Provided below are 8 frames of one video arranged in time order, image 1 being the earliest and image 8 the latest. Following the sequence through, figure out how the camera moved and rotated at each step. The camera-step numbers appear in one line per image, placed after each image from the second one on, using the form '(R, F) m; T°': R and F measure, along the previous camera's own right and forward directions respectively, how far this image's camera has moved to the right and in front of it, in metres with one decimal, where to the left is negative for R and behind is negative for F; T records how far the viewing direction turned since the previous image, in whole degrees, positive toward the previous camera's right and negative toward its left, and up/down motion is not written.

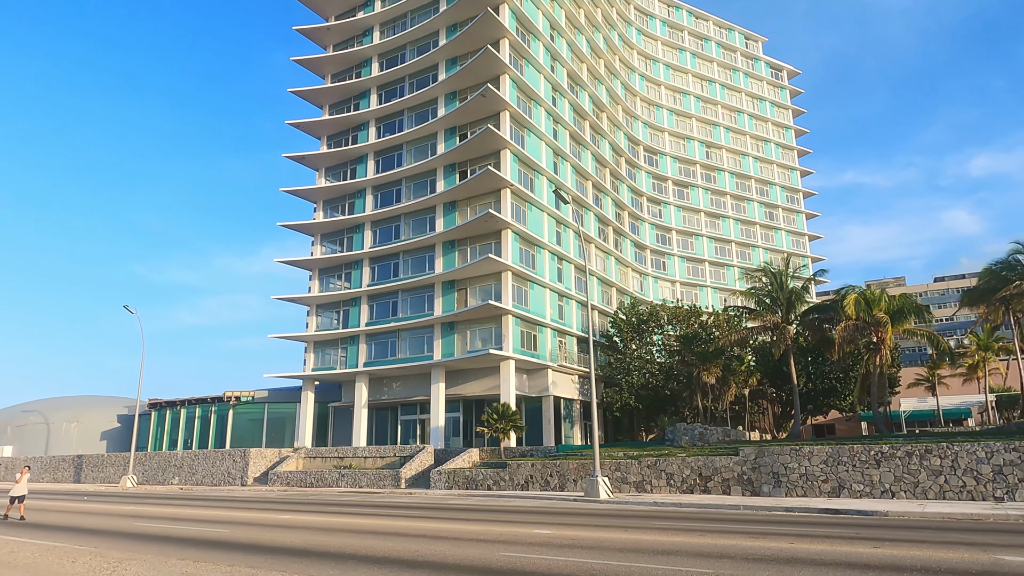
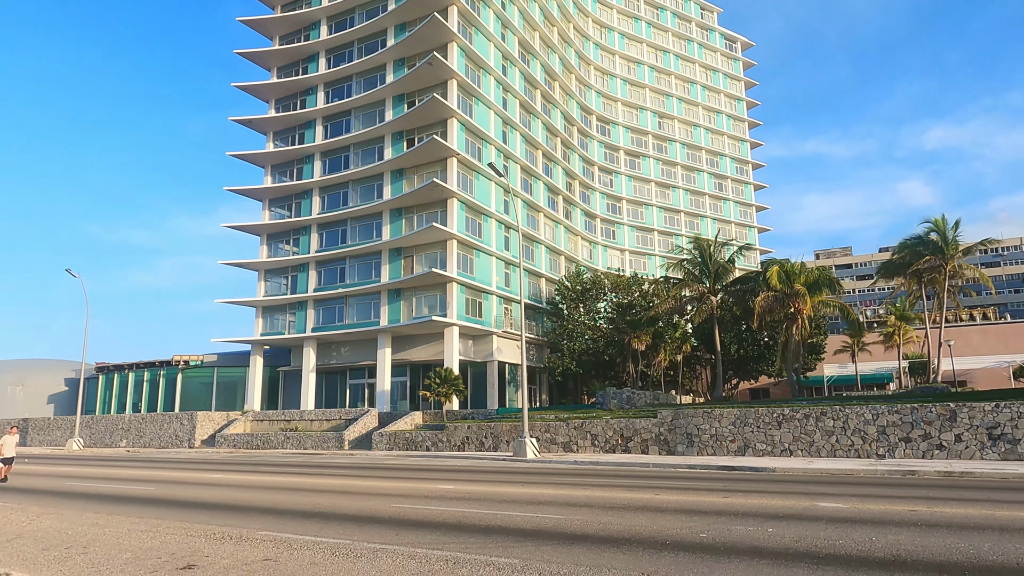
(+1.3, -1.0) m; +3°
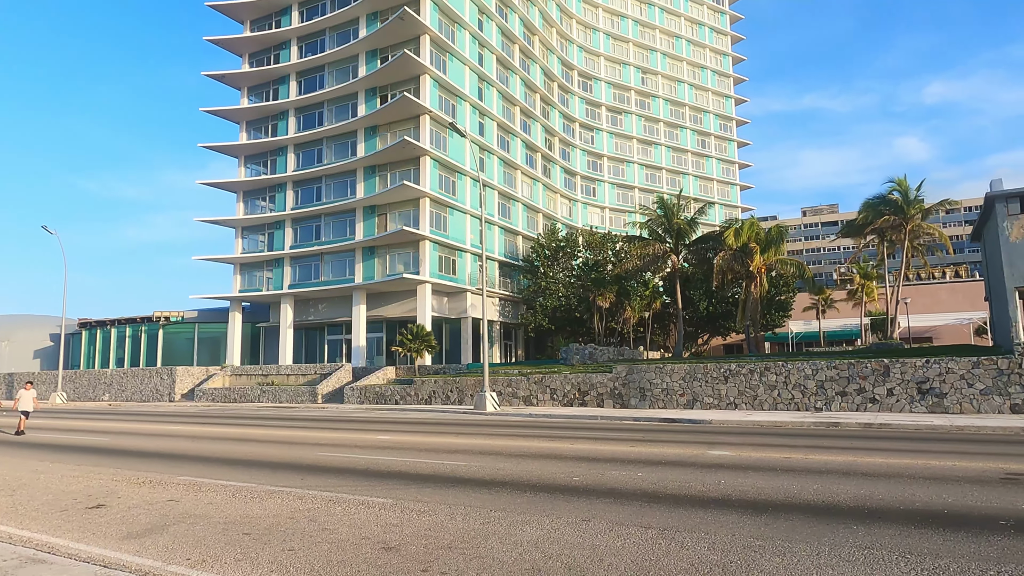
(+1.4, -0.6) m; 0°
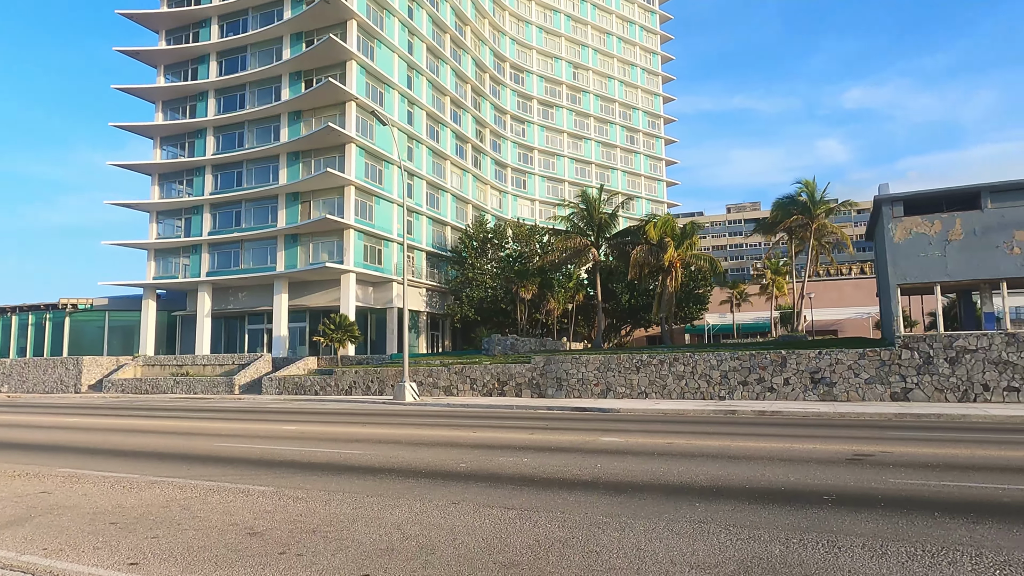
(+0.6, -0.3) m; +6°
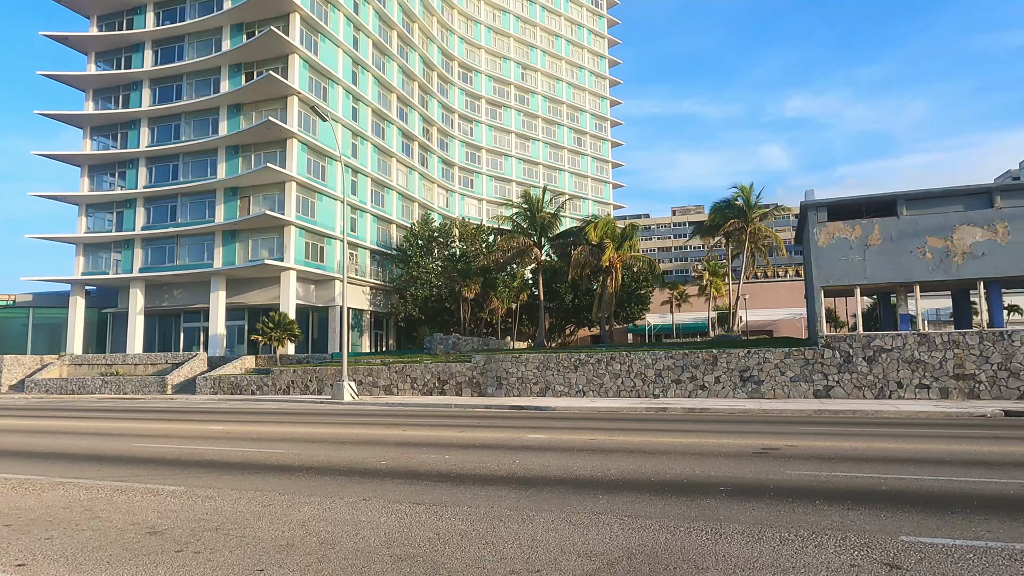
(+0.4, -0.2) m; +4°
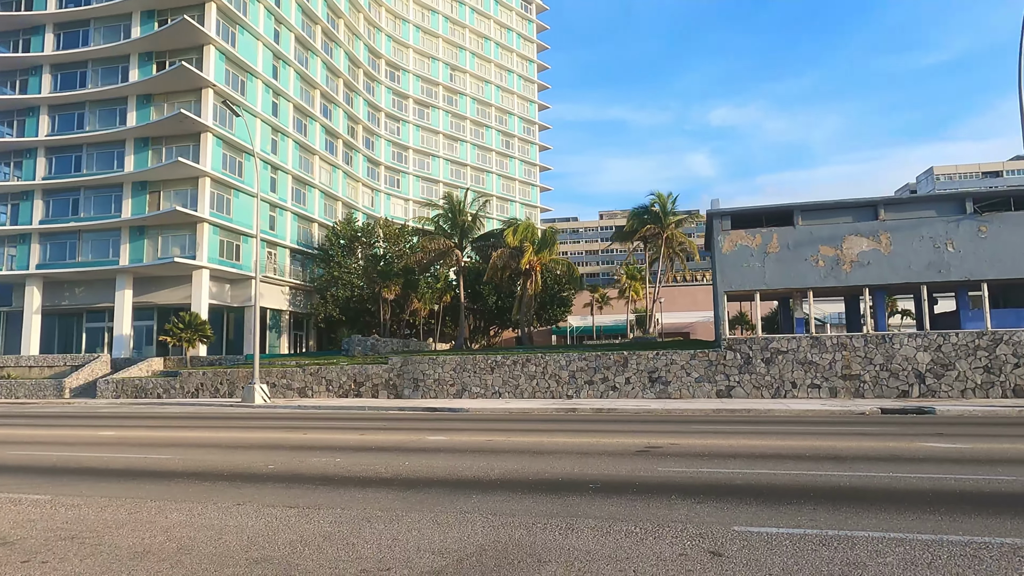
(+0.6, -0.2) m; +6°
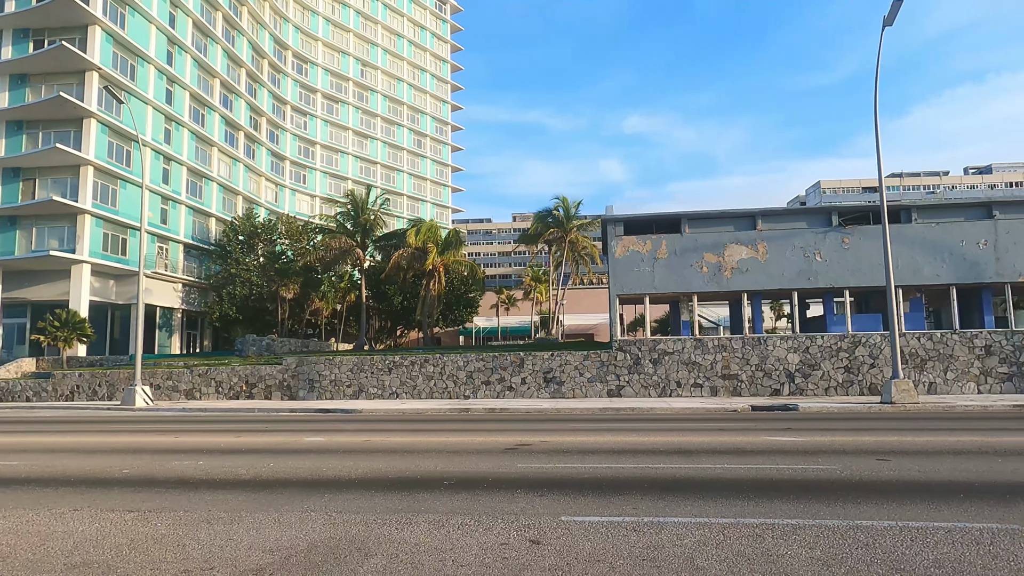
(+0.6, -0.3) m; +7°
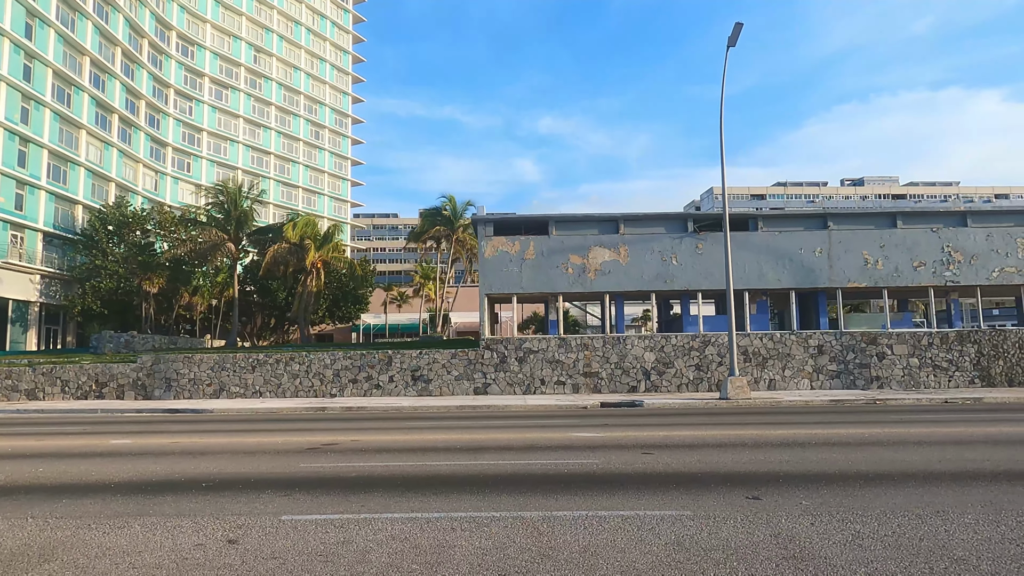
(+1.7, -0.3) m; +7°
